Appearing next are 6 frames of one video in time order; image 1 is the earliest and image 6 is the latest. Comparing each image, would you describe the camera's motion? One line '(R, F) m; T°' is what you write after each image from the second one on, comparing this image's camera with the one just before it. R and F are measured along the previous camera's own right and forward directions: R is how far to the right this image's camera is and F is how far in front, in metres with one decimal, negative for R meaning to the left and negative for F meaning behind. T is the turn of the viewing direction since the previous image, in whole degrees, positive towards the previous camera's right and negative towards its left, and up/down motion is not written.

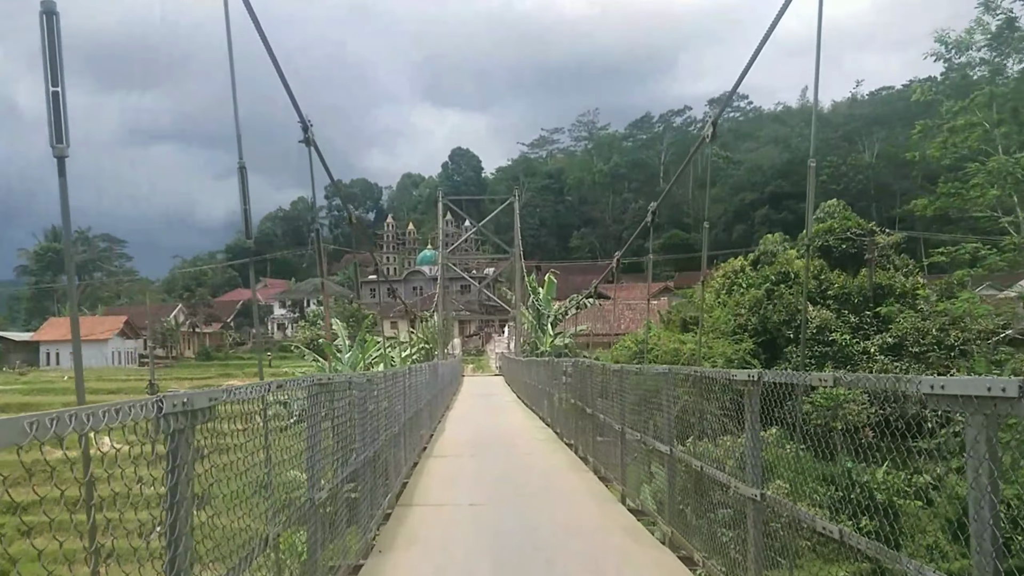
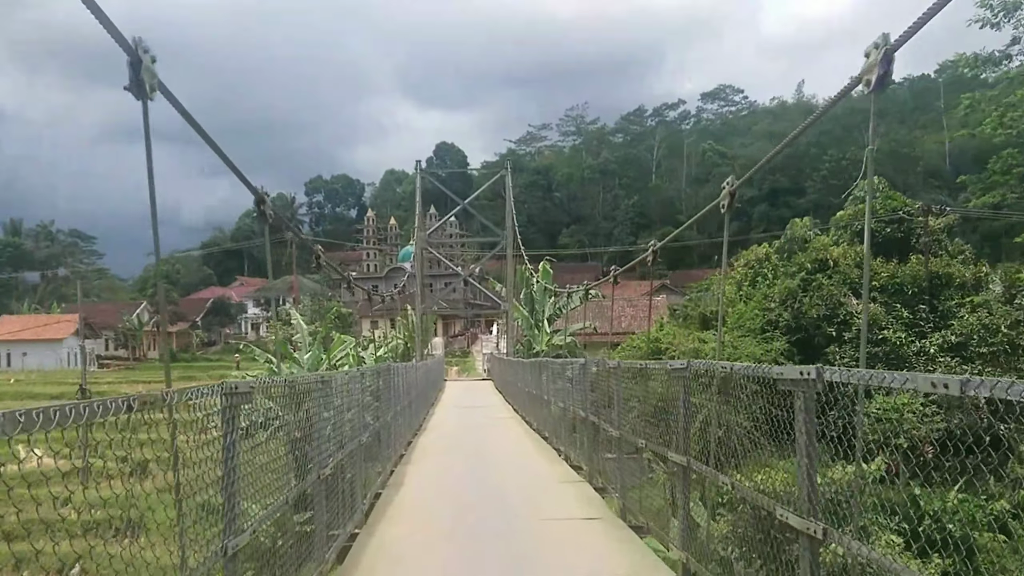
(0.0, +1.2) m; +1°
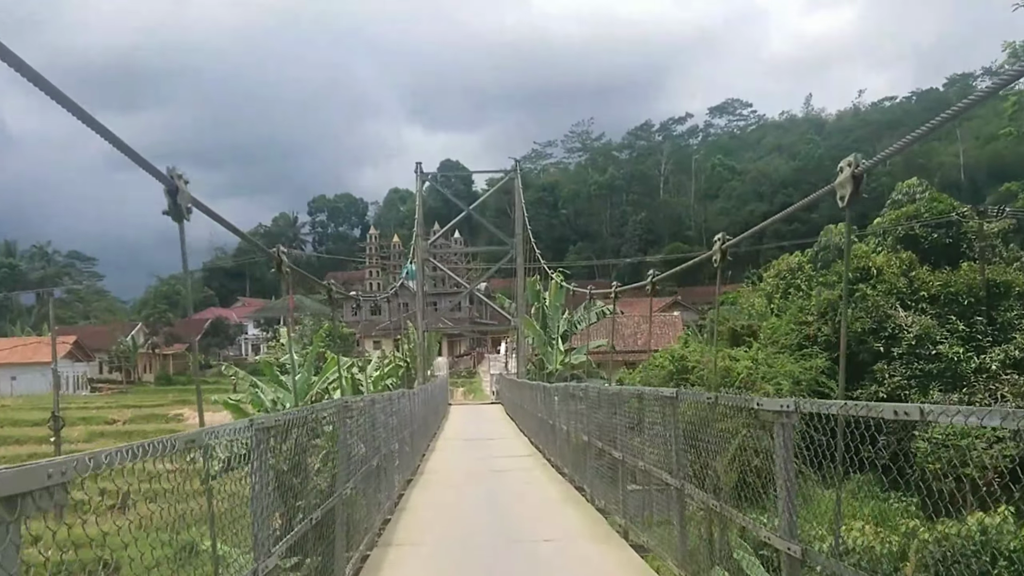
(0.0, +0.6) m; 0°
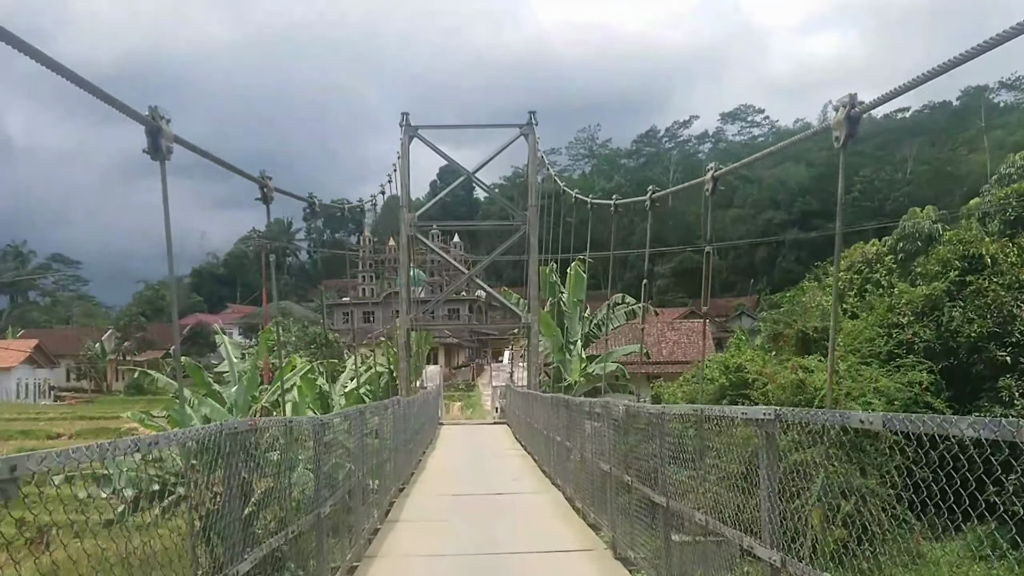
(-0.1, +1.4) m; 0°
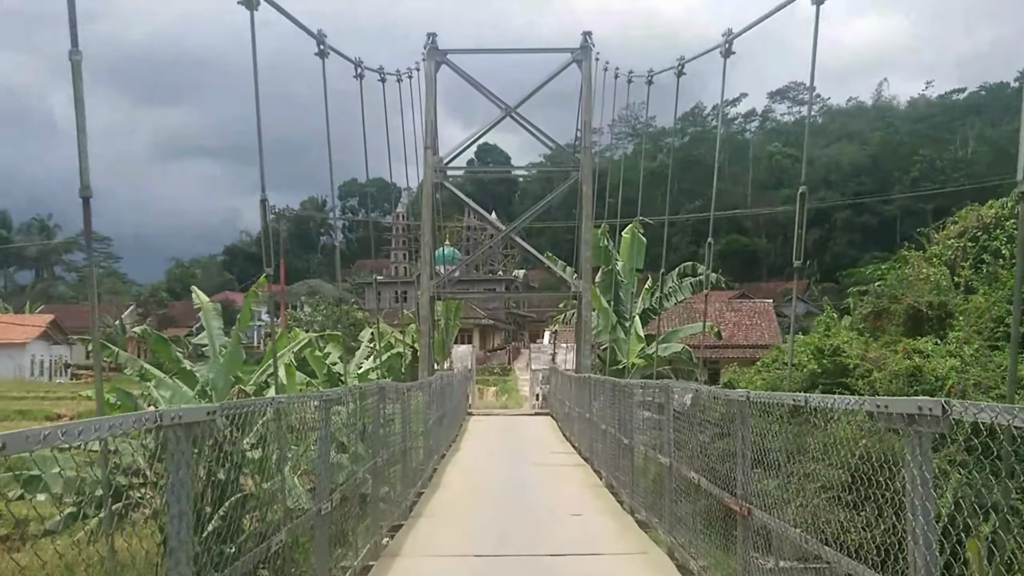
(0.0, +0.9) m; -2°
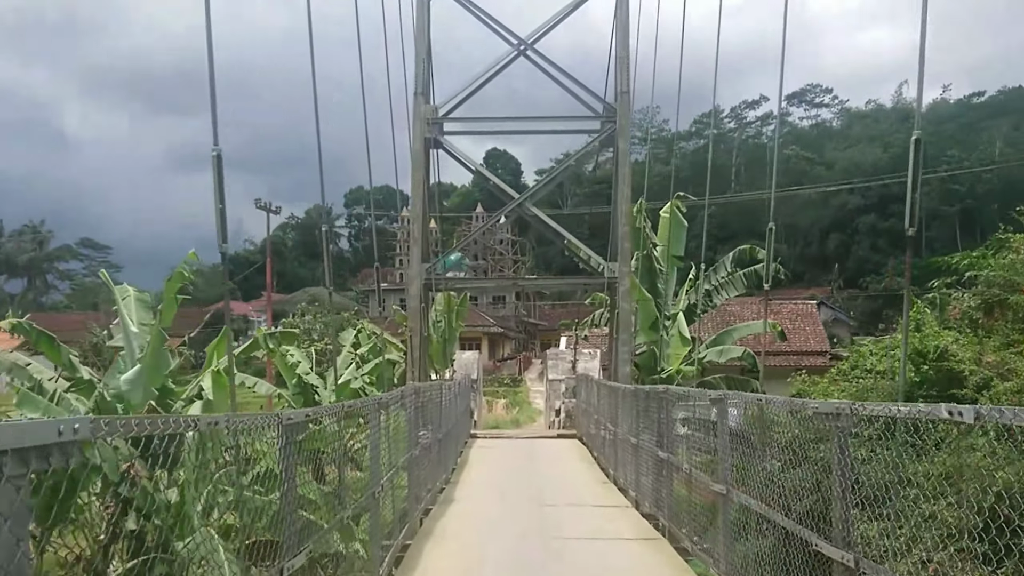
(0.0, +0.9) m; -1°
